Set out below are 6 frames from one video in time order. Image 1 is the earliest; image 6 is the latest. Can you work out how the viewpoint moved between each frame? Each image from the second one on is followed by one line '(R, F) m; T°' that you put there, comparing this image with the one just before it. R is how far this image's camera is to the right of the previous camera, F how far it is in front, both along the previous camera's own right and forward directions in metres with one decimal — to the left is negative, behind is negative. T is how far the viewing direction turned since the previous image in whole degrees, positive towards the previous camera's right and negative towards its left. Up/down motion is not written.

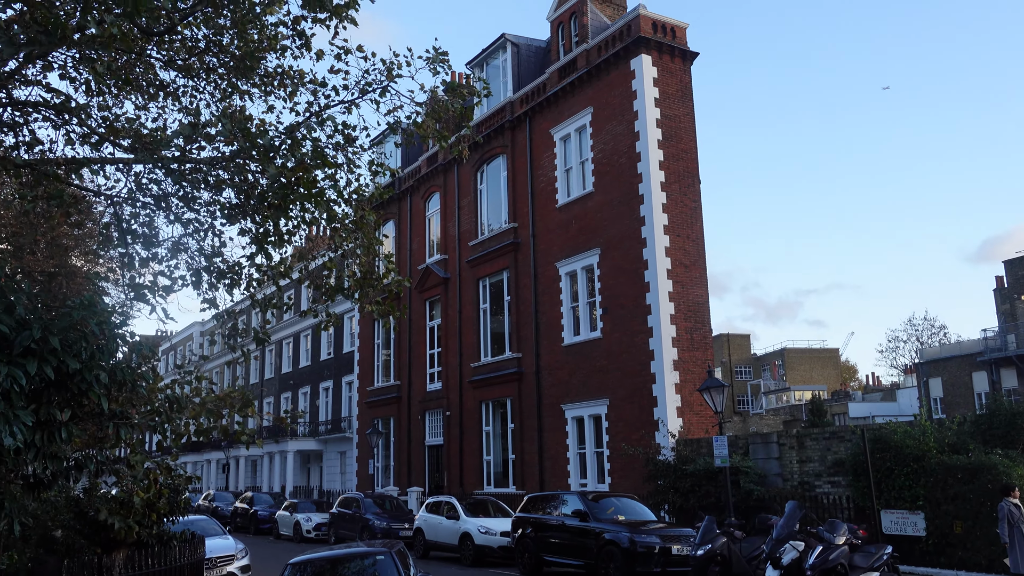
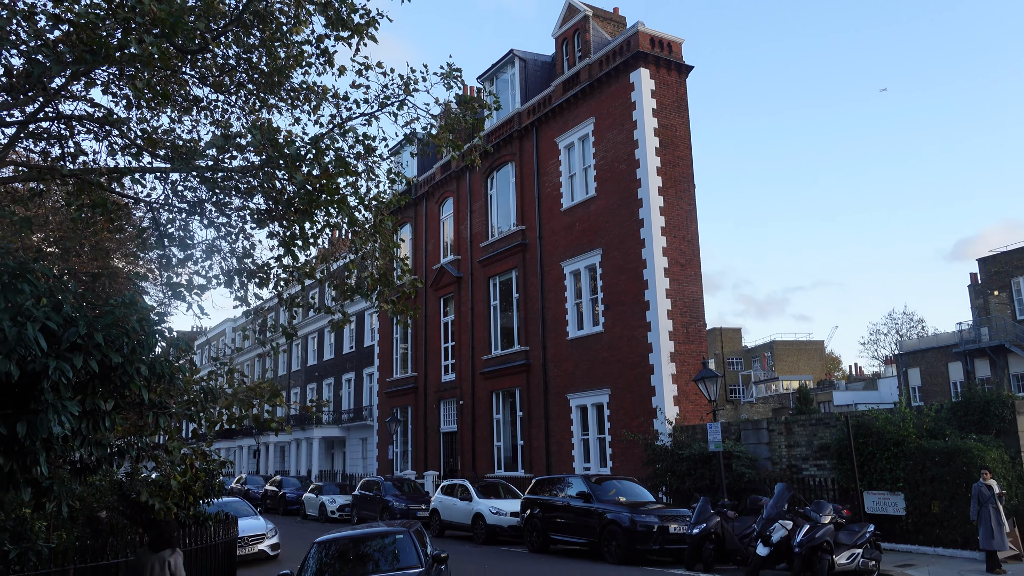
(-0.5, -1.3) m; +1°
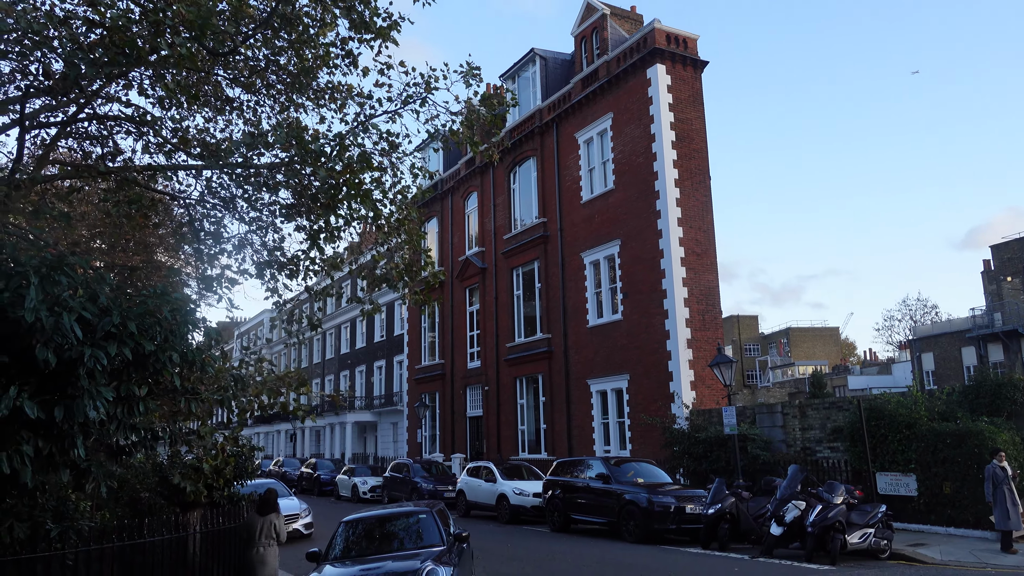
(-0.2, -0.6) m; -1°
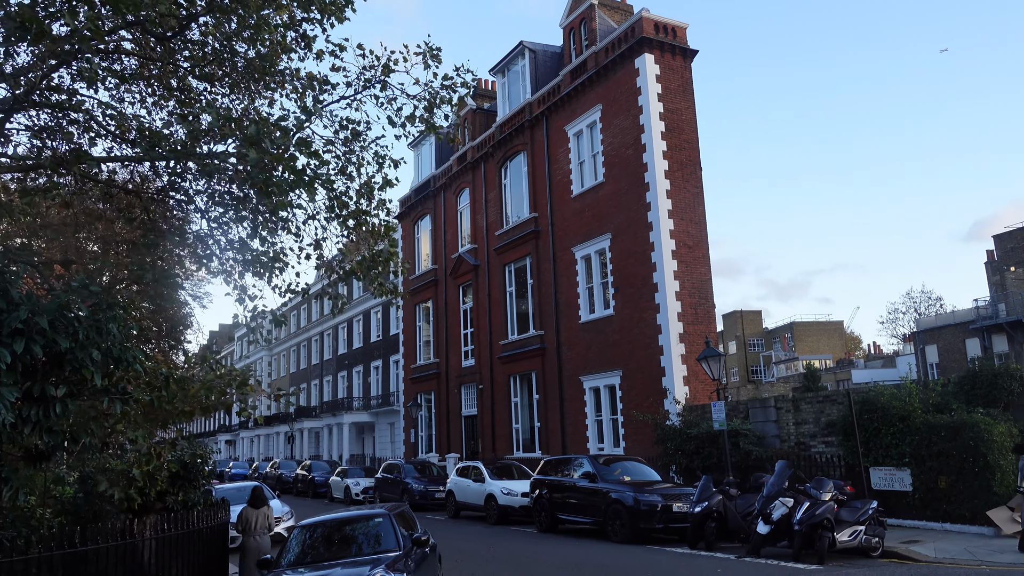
(+0.5, +0.4) m; -1°
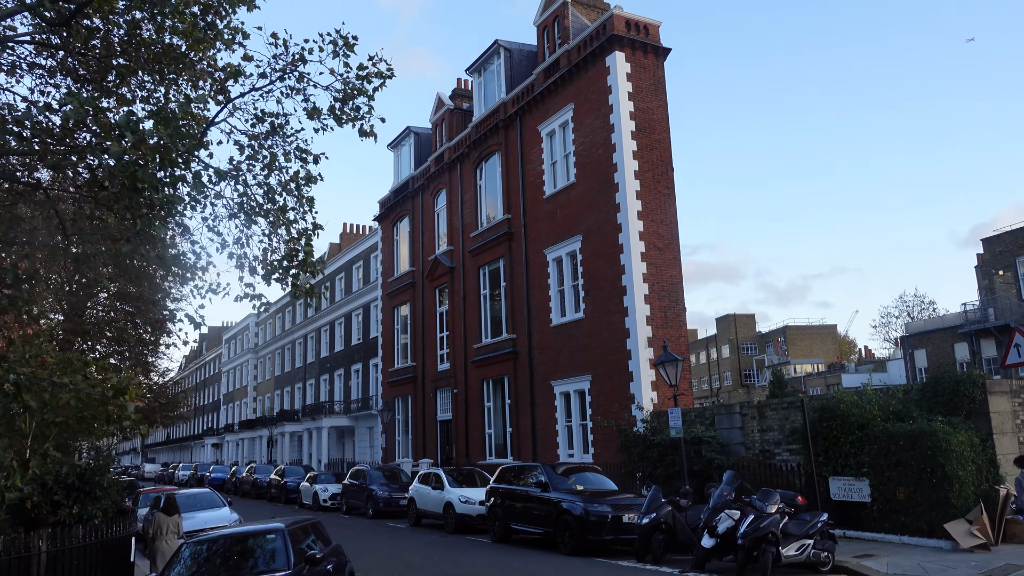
(+1.0, +0.5) m; 0°
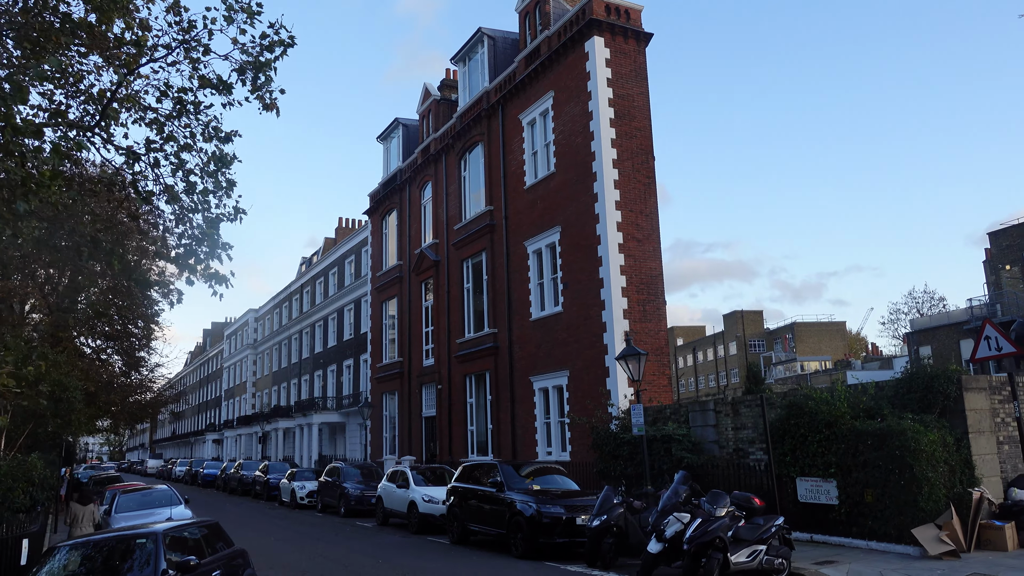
(+1.1, +0.6) m; -1°
